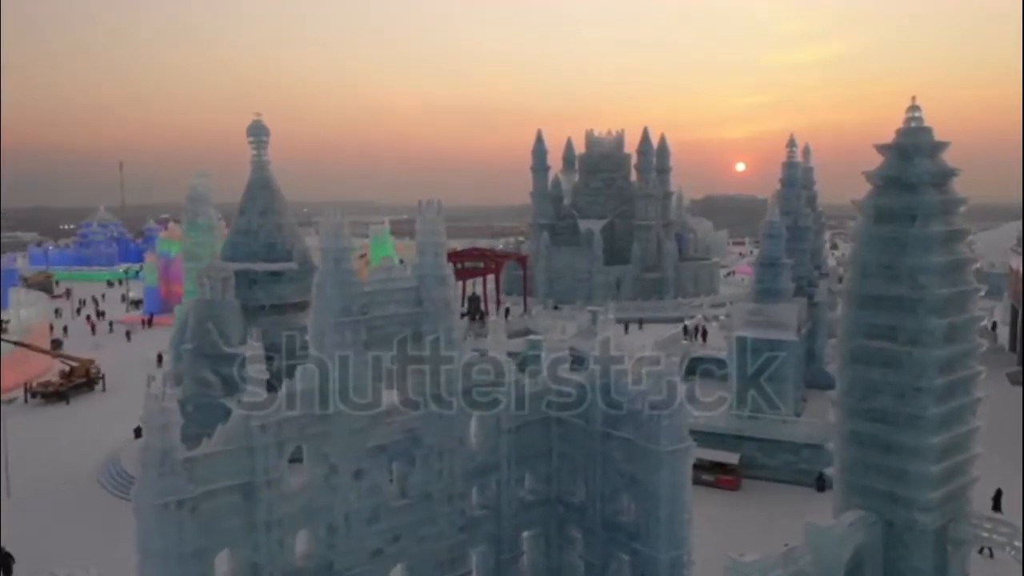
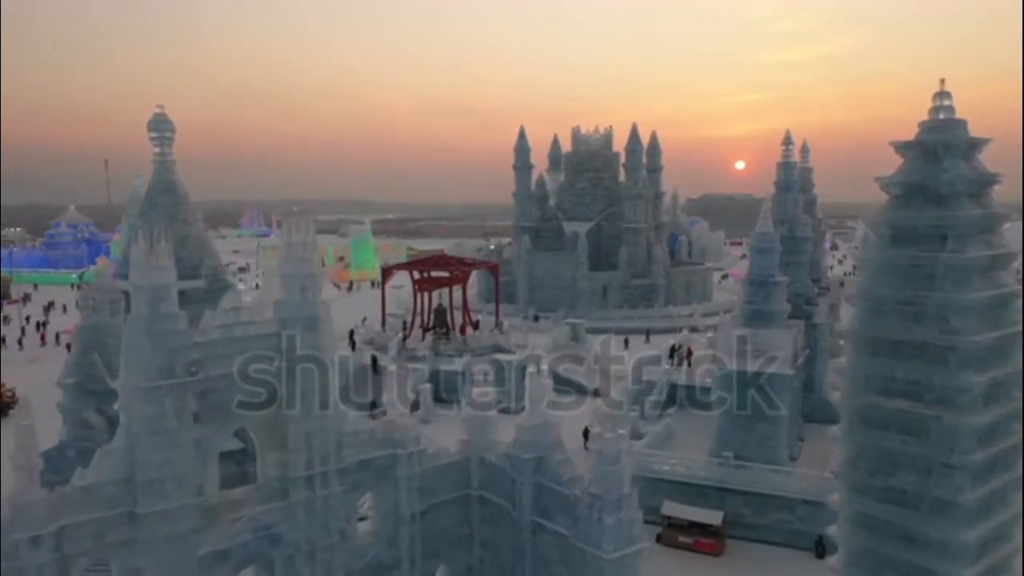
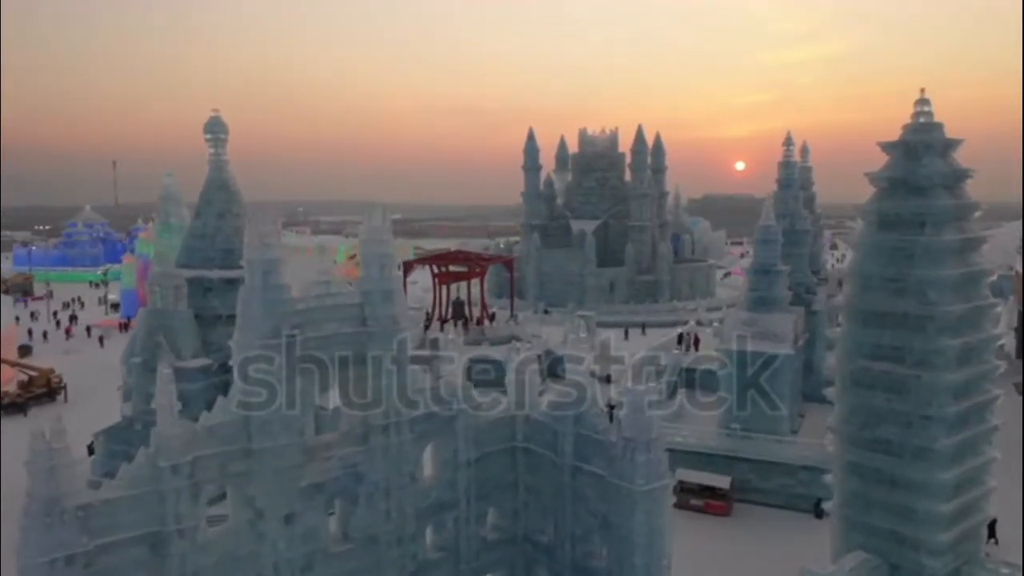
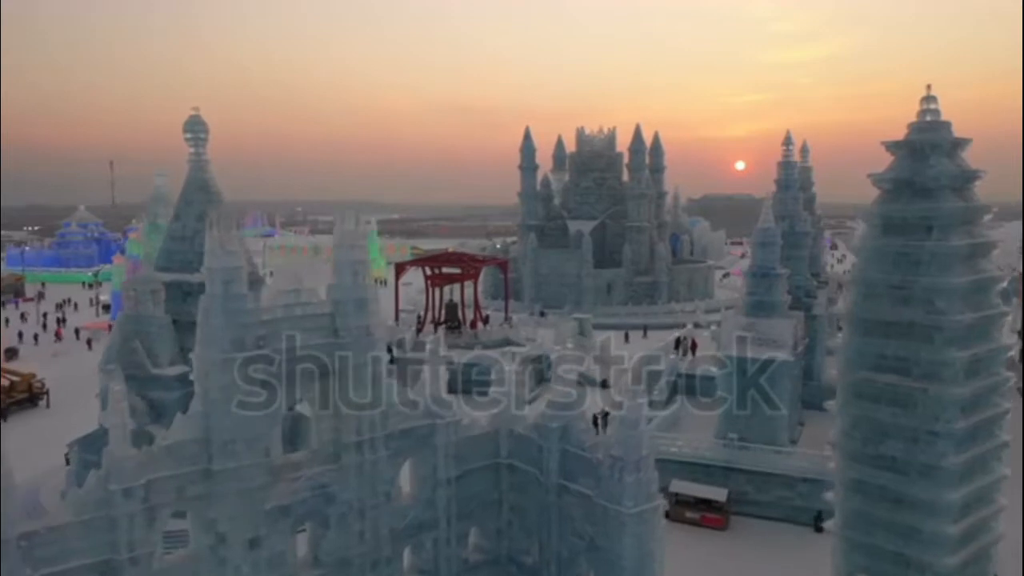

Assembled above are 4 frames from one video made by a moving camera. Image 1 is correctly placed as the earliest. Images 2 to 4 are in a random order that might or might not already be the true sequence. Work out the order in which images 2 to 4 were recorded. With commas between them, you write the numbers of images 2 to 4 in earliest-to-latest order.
3, 4, 2
